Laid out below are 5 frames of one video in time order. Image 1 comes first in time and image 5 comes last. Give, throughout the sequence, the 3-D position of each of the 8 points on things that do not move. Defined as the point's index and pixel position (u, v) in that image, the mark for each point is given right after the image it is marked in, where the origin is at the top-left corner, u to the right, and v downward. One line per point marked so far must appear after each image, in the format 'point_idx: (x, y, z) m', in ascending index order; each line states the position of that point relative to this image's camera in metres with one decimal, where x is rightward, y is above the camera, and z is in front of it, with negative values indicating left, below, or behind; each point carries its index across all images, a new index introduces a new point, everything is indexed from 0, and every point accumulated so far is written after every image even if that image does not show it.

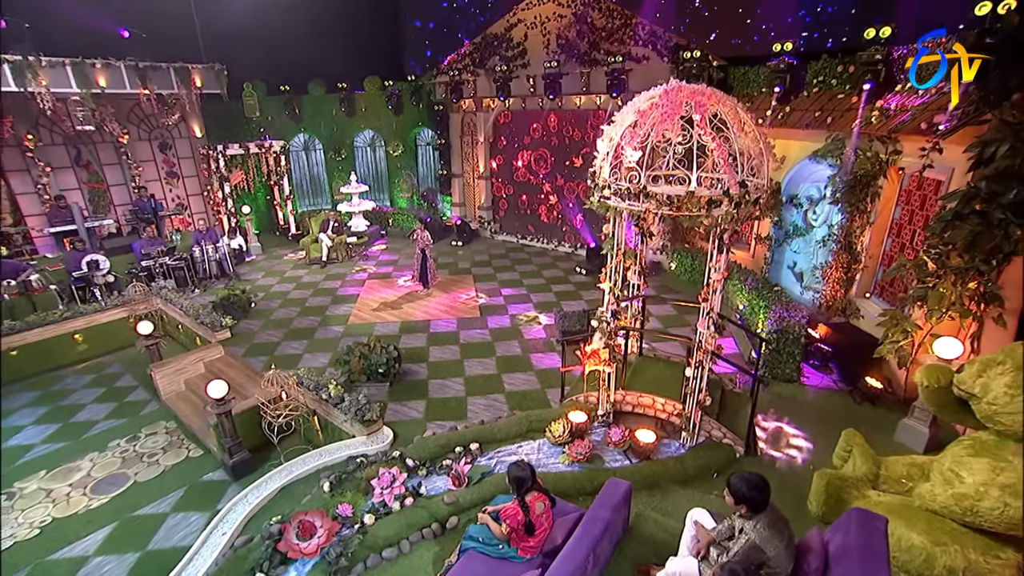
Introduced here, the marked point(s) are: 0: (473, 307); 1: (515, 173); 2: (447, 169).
0: (-0.7, -0.4, +10.8) m
1: (+0.1, +2.4, +13.5) m
2: (-1.6, +2.9, +14.5) m
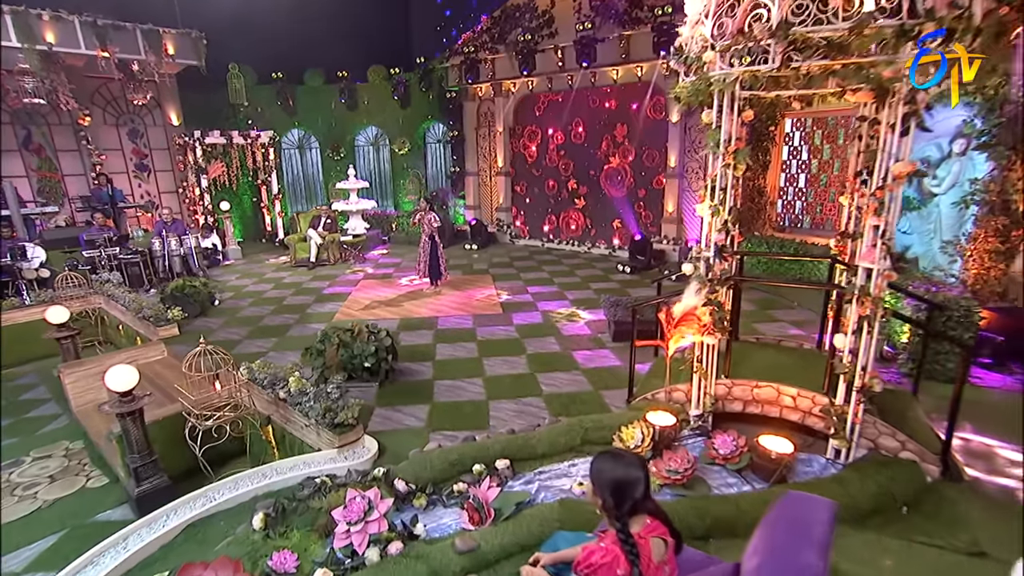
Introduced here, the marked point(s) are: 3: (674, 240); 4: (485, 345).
0: (-0.3, -0.2, +8.5) m
1: (+0.6, +2.2, +11.5) m
2: (-1.1, +2.6, +12.5) m
3: (+2.6, +0.8, +9.7) m
4: (-0.3, -0.7, +7.2) m
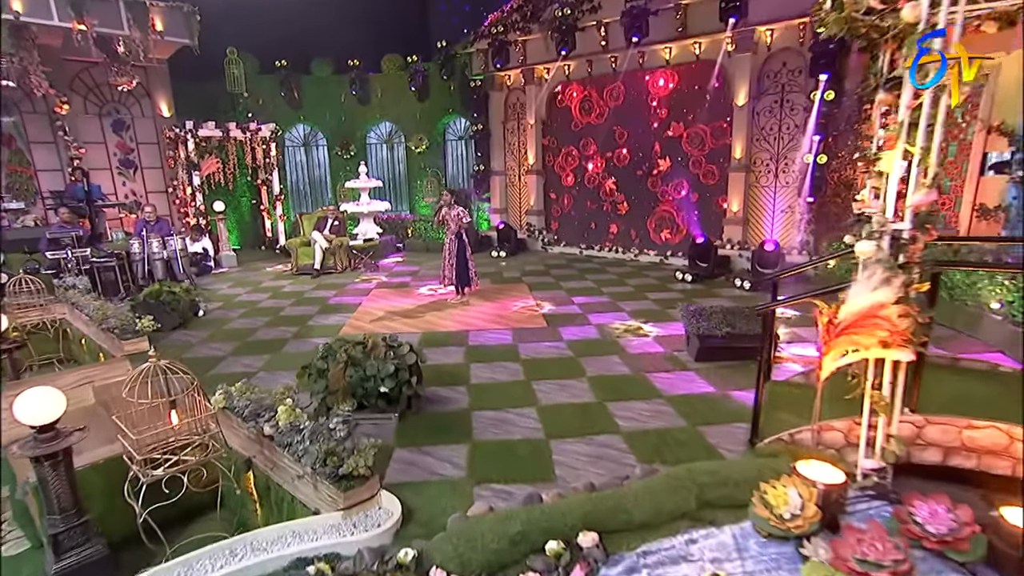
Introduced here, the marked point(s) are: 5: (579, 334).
0: (+0.3, -0.3, +7.0) m
1: (+1.1, +1.9, +10.1) m
2: (-0.5, +2.3, +11.1) m
3: (+3.2, +0.6, +8.2) m
4: (+0.2, -0.8, +5.7) m
5: (+0.7, -0.5, +6.4) m
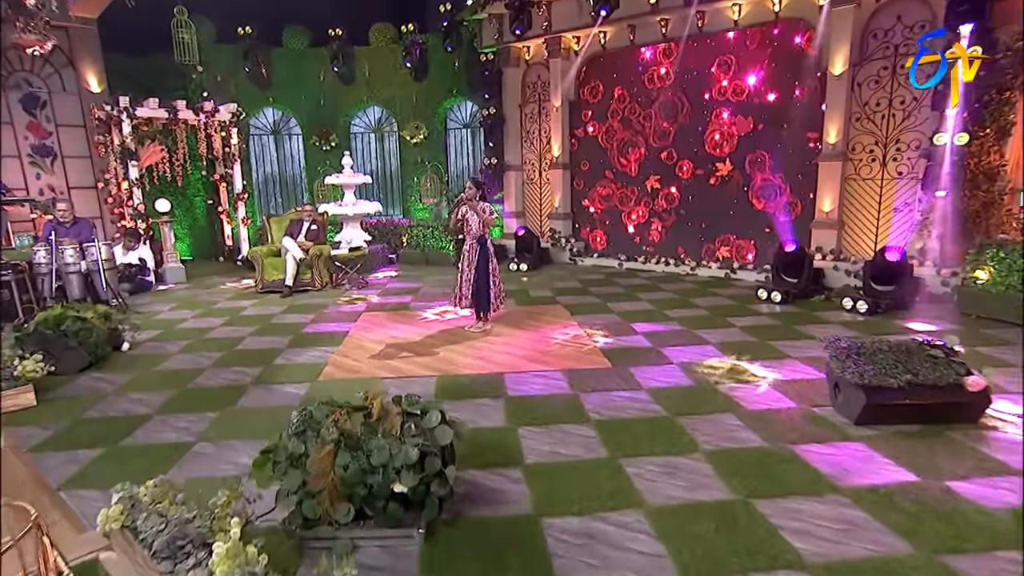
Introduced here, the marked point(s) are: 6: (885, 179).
0: (+0.7, -0.6, +5.2) m
1: (+1.4, +1.7, +8.3) m
2: (-0.3, +2.0, +9.3) m
3: (+3.5, +0.4, +6.5) m
4: (+0.7, -0.9, +3.8) m
5: (+1.2, -0.7, +4.5) m
6: (+3.8, +1.1, +6.0) m
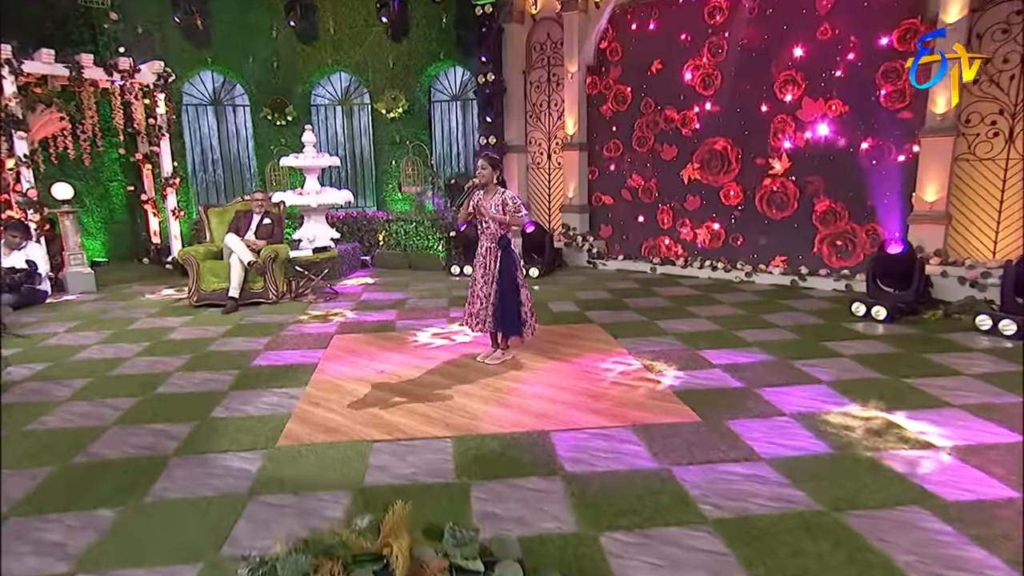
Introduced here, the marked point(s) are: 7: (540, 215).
0: (+0.9, -0.7, +3.7) m
1: (+1.4, +1.6, +6.9) m
2: (-0.3, +1.9, +7.7) m
3: (+3.7, +0.3, +5.2) m
4: (+1.0, -1.1, +2.3) m
5: (+1.5, -0.8, +3.1) m
6: (+4.0, +1.0, +4.8) m
7: (+0.2, +0.9, +7.8) m
